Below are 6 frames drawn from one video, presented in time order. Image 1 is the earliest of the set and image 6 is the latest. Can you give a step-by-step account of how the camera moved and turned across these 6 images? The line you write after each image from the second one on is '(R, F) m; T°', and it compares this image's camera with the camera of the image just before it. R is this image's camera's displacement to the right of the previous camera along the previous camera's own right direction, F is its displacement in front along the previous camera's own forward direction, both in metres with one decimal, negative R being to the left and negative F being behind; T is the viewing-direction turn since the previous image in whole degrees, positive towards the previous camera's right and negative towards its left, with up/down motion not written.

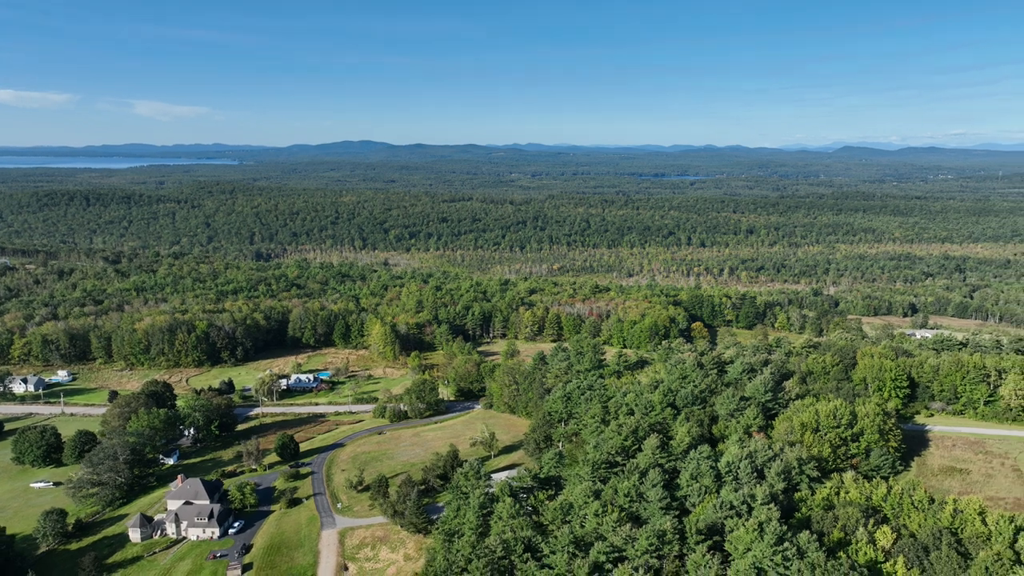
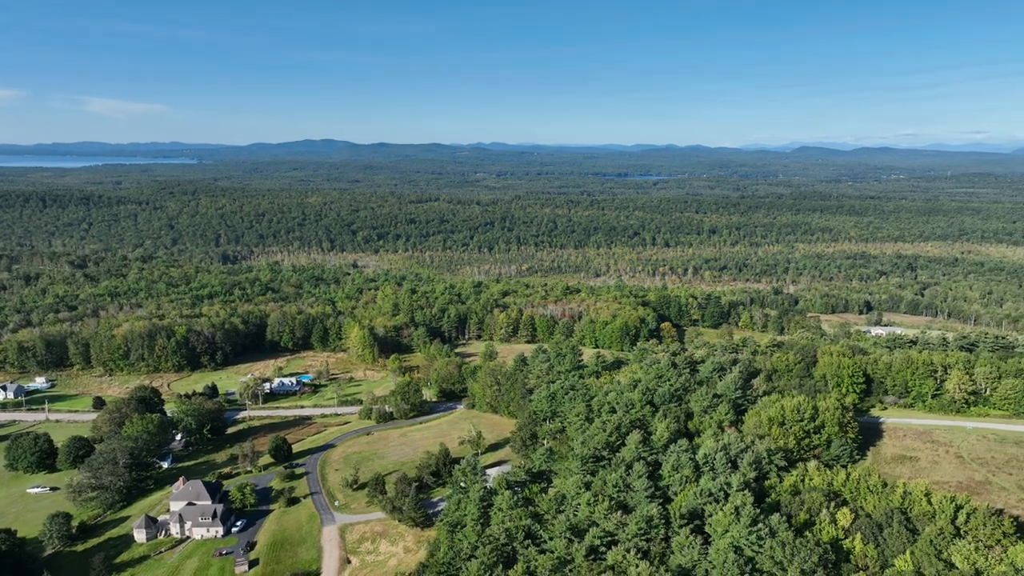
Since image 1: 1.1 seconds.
(-1.3, -2.4) m; +3°
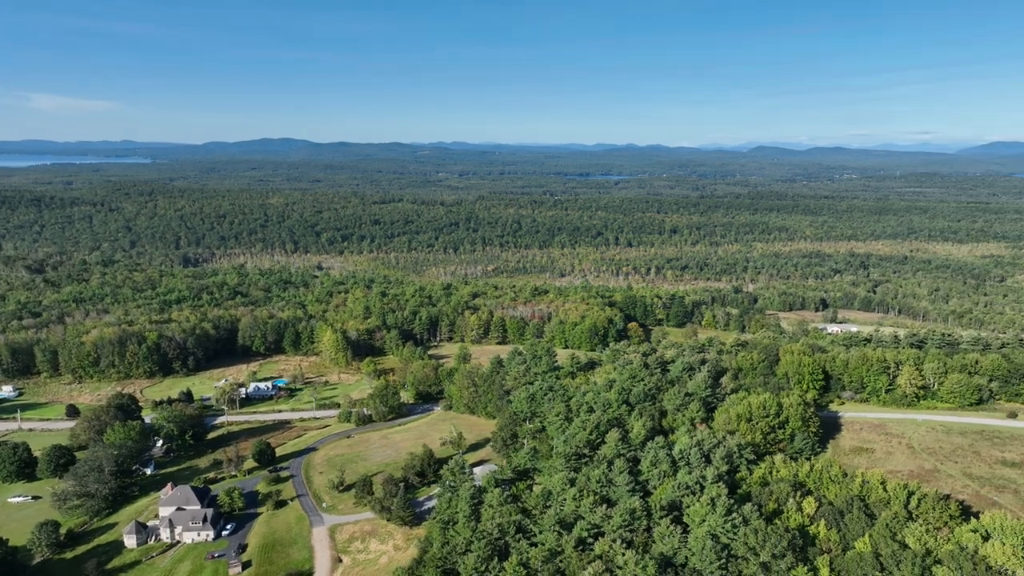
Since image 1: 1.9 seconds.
(-1.1, -1.7) m; +3°
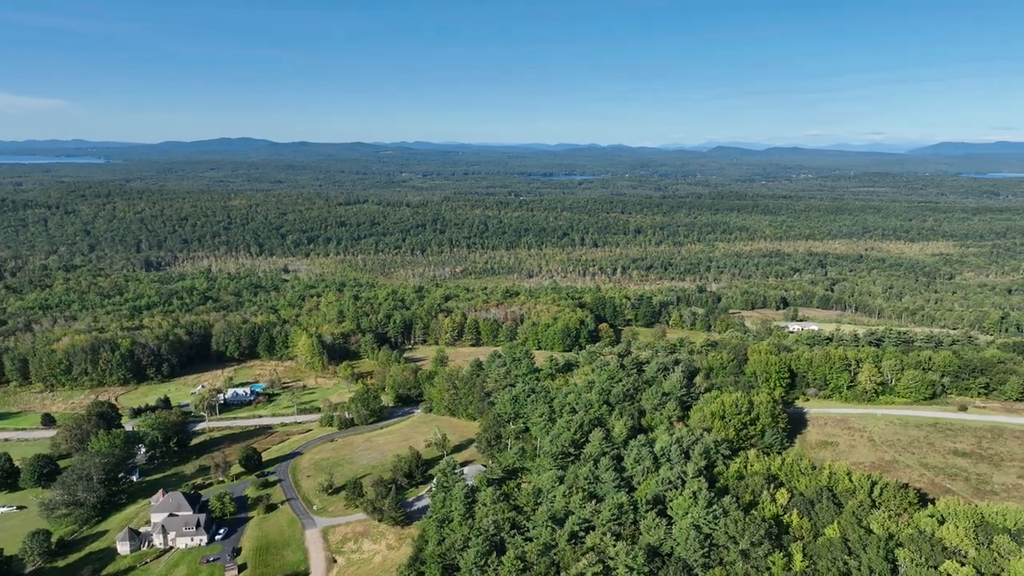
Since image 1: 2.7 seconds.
(-1.2, -1.6) m; +3°
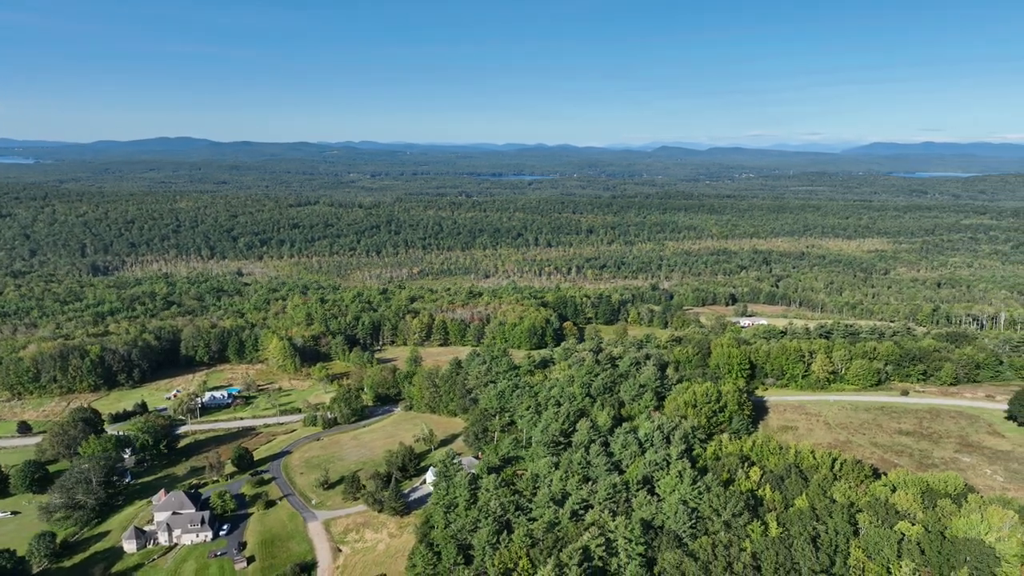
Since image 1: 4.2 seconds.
(-2.4, -2.8) m; +4°
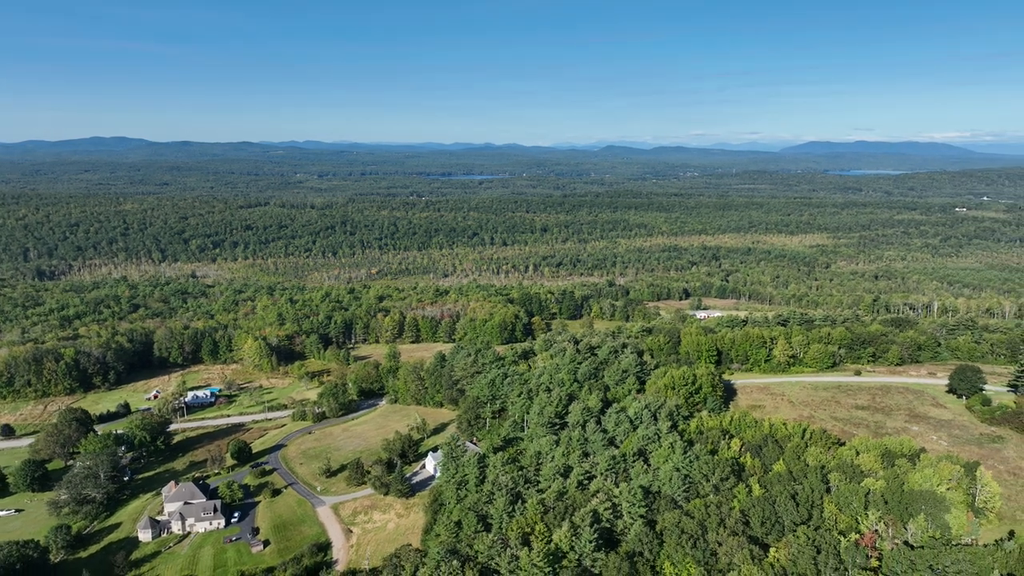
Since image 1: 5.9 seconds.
(-2.9, -3.0) m; +4°
